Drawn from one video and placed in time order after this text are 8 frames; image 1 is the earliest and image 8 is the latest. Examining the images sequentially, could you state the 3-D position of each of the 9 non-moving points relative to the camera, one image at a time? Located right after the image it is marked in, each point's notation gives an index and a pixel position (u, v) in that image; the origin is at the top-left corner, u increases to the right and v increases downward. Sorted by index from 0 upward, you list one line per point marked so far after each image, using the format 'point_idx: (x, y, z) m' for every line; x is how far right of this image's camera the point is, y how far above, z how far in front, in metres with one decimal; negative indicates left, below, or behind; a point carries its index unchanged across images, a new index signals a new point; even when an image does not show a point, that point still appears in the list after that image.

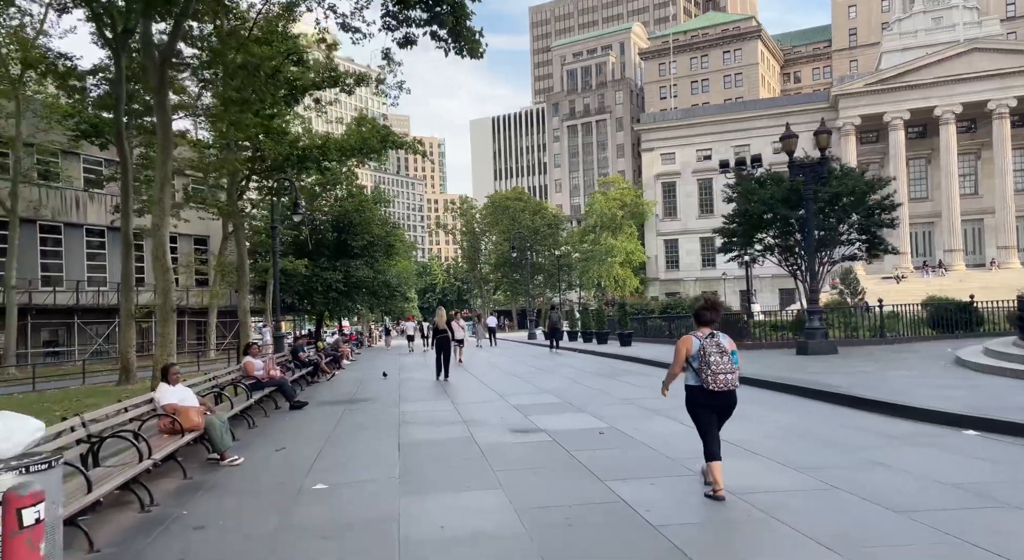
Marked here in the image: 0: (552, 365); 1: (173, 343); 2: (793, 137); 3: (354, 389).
0: (+1.0, -2.4, +19.5) m
1: (-6.7, -1.2, +13.3) m
2: (+6.7, +3.4, +16.1) m
3: (-3.3, -2.3, +14.1) m
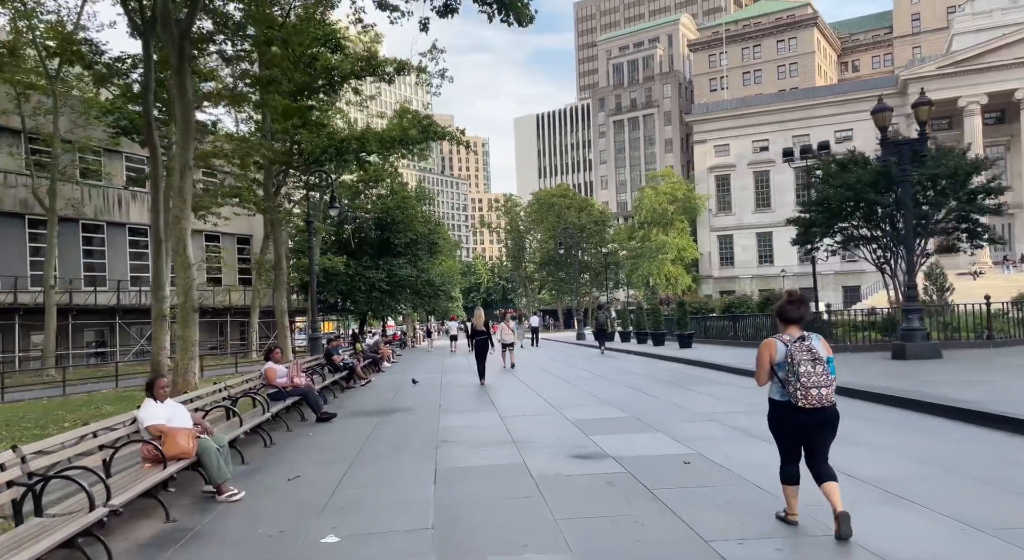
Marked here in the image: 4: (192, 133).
0: (+2.4, -2.3, +17.8) m
1: (-5.7, -1.2, +12.1) m
2: (+7.8, +3.5, +14.1) m
3: (-2.3, -2.2, +12.7) m
4: (-6.0, +2.8, +12.6) m
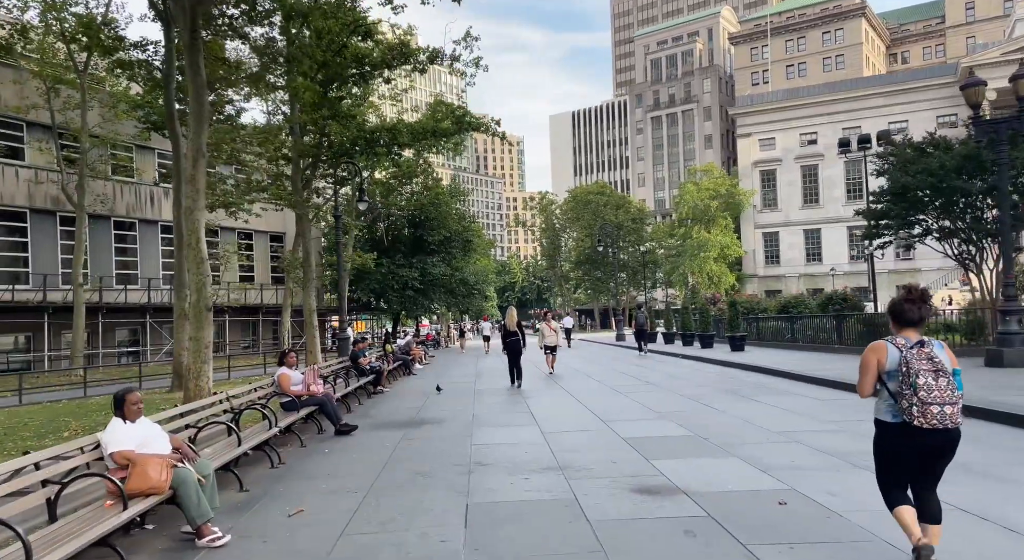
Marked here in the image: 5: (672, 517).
0: (+3.3, -2.3, +16.4) m
1: (-5.0, -1.1, +11.1) m
2: (+8.6, +3.6, +12.4) m
3: (-1.6, -2.1, +11.5) m
4: (-5.3, +2.8, +11.7) m
5: (+1.2, -1.8, +5.1) m
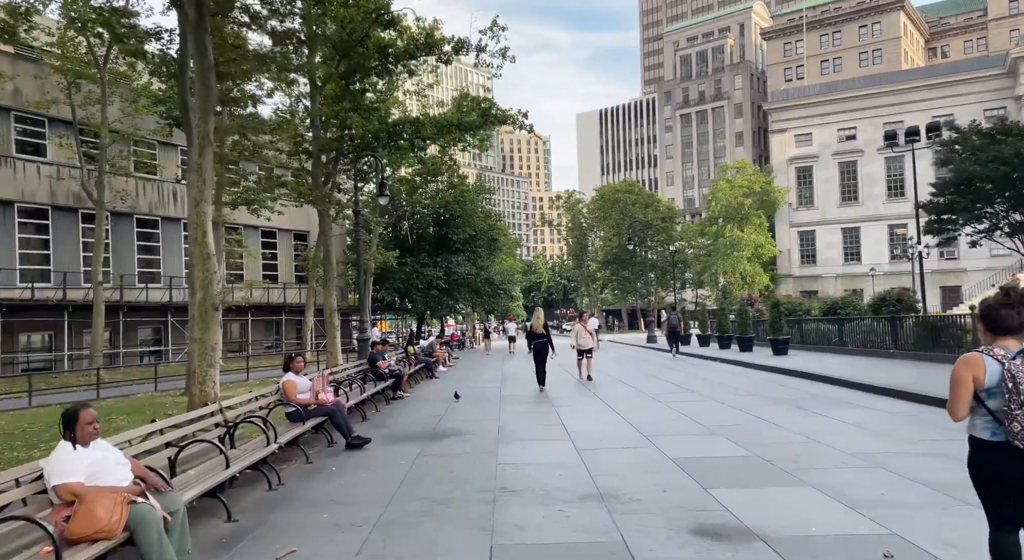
0: (+4.0, -2.2, +15.3) m
1: (-4.6, -1.1, +10.4) m
2: (+9.1, +3.6, +11.1) m
3: (-1.1, -2.1, +10.6) m
4: (-4.8, +2.9, +10.9) m
5: (+1.4, -1.7, +4.0) m
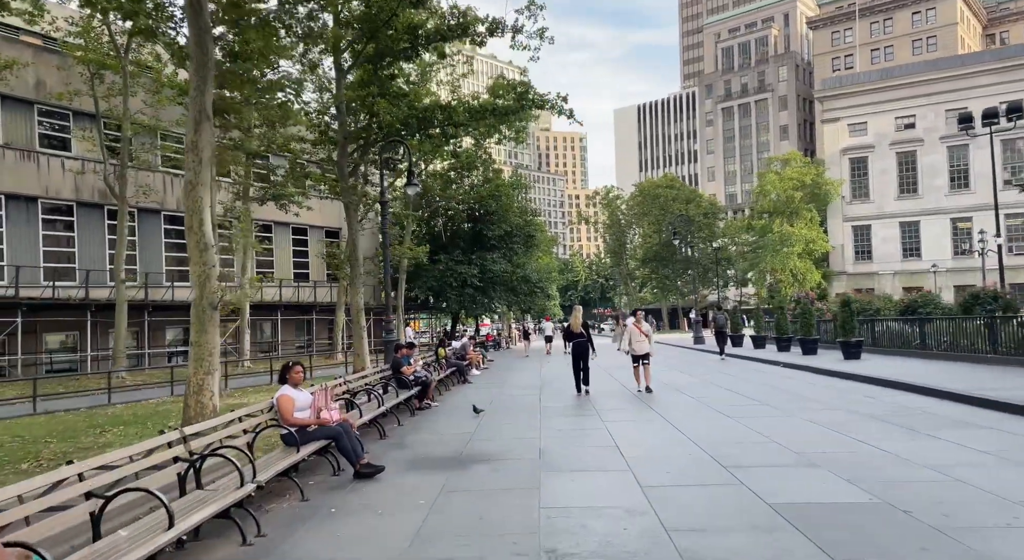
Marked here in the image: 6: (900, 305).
0: (+4.8, -2.1, +13.5) m
1: (-4.0, -1.0, +9.0) m
2: (+9.7, +3.7, +9.1) m
3: (-0.5, -2.0, +9.1) m
4: (-4.2, +3.0, +9.6) m
5: (+1.6, -1.7, +2.4) m
6: (+11.0, -0.7, +19.3) m
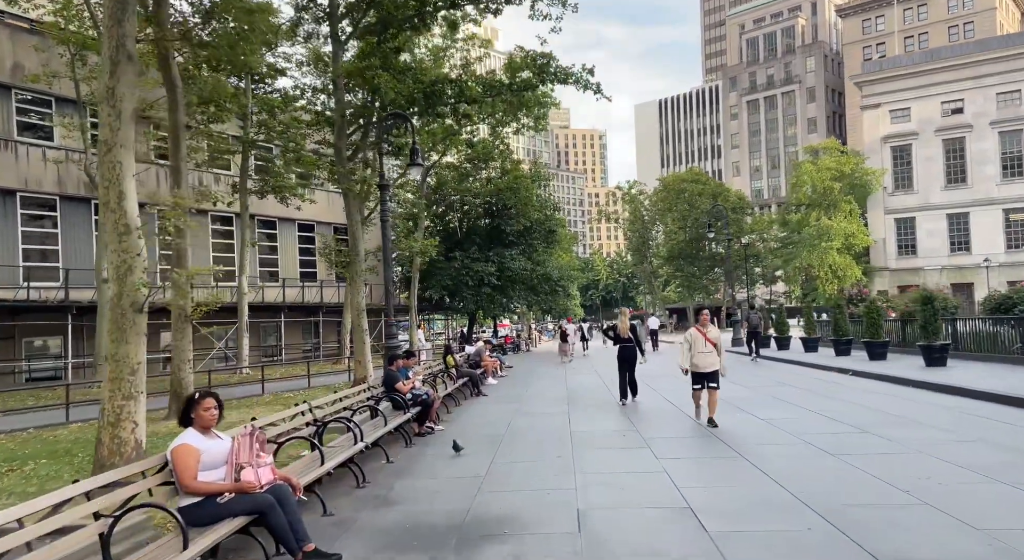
0: (+5.1, -2.0, +11.0) m
1: (-3.8, -0.9, +6.8) m
2: (+9.9, +3.9, +6.5) m
3: (-0.3, -1.9, +6.8) m
4: (-4.0, +3.0, +7.3) m
5: (+1.7, -1.5, 0.0) m
6: (+11.6, -0.6, +16.6) m
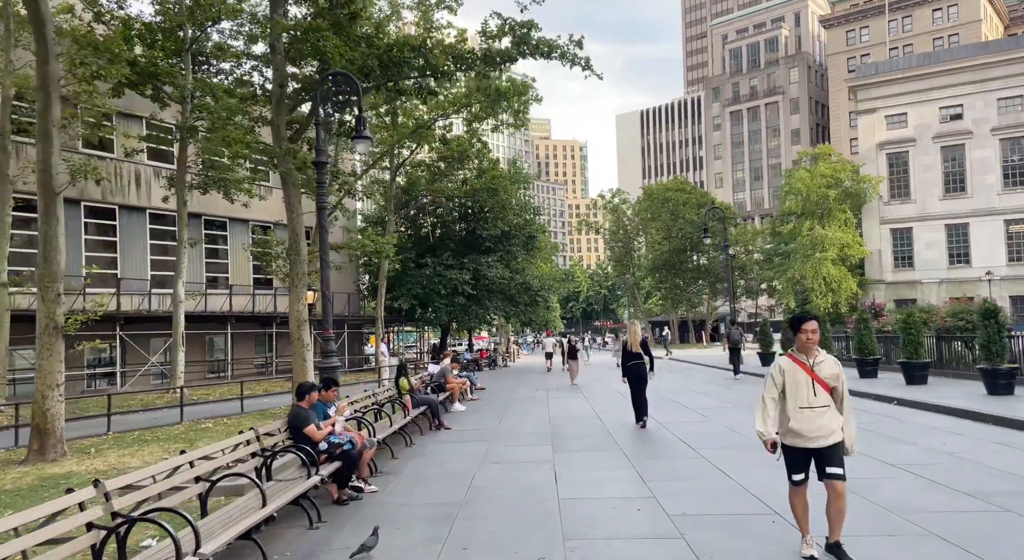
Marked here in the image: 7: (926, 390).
0: (+4.7, -2.1, +8.3) m
1: (-4.0, -0.8, +3.9) m
2: (+9.6, +3.8, +4.0) m
3: (-0.6, -1.8, +3.9) m
4: (-4.3, +3.1, +4.5) m
5: (+1.6, -1.4, -2.8) m
6: (+11.0, -0.8, +14.2) m
7: (+8.1, -2.2, +13.4) m
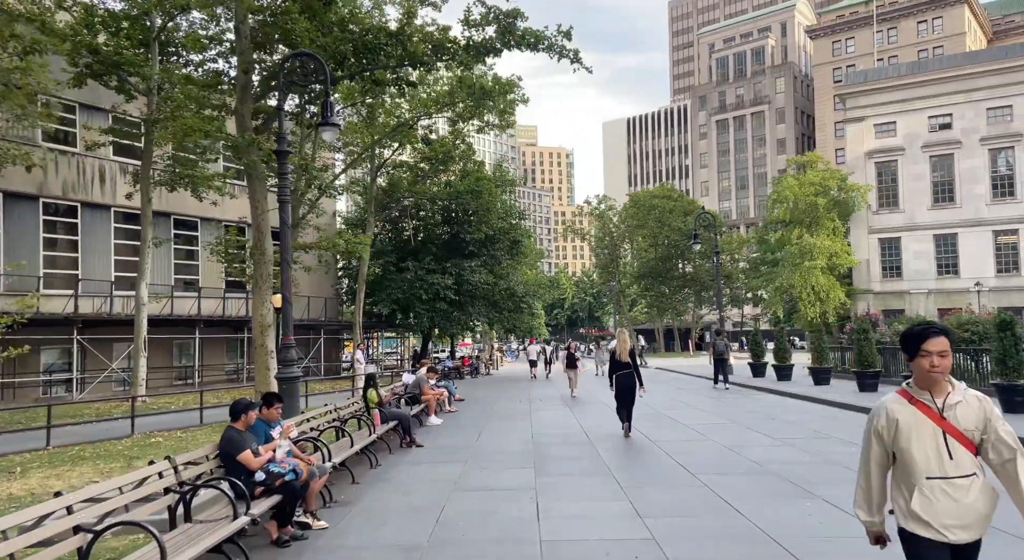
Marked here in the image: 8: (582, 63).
0: (+4.5, -2.2, +7.4) m
1: (-4.2, -0.7, +2.8) m
2: (+9.5, +3.7, +3.3) m
3: (-0.7, -1.8, +2.9) m
4: (-4.4, +3.2, +3.4) m
5: (+1.6, -1.3, -3.7) m
6: (+10.6, -1.0, +13.4) m
7: (+7.7, -2.4, +12.5) m
8: (+1.5, +4.7, +14.6) m
